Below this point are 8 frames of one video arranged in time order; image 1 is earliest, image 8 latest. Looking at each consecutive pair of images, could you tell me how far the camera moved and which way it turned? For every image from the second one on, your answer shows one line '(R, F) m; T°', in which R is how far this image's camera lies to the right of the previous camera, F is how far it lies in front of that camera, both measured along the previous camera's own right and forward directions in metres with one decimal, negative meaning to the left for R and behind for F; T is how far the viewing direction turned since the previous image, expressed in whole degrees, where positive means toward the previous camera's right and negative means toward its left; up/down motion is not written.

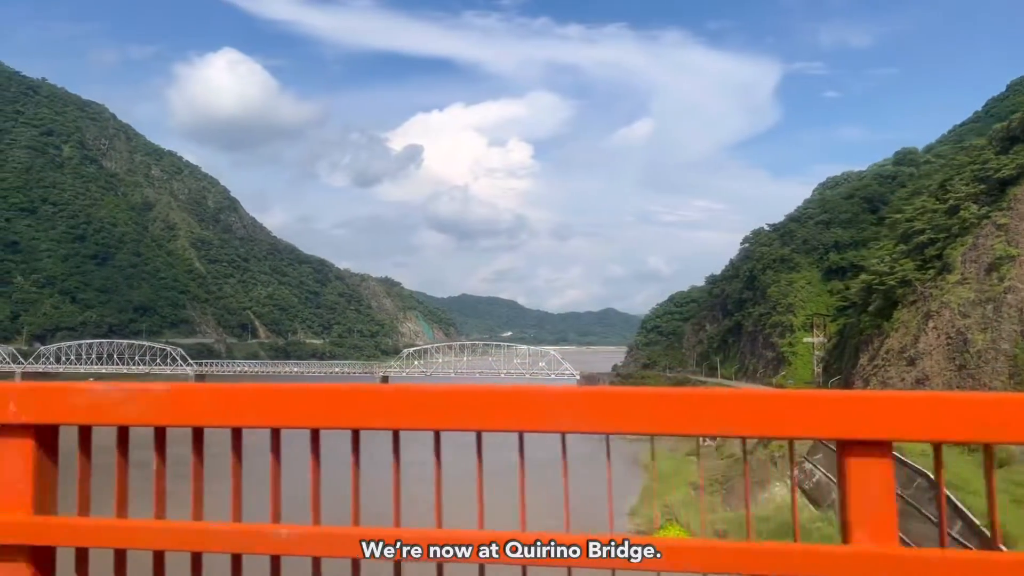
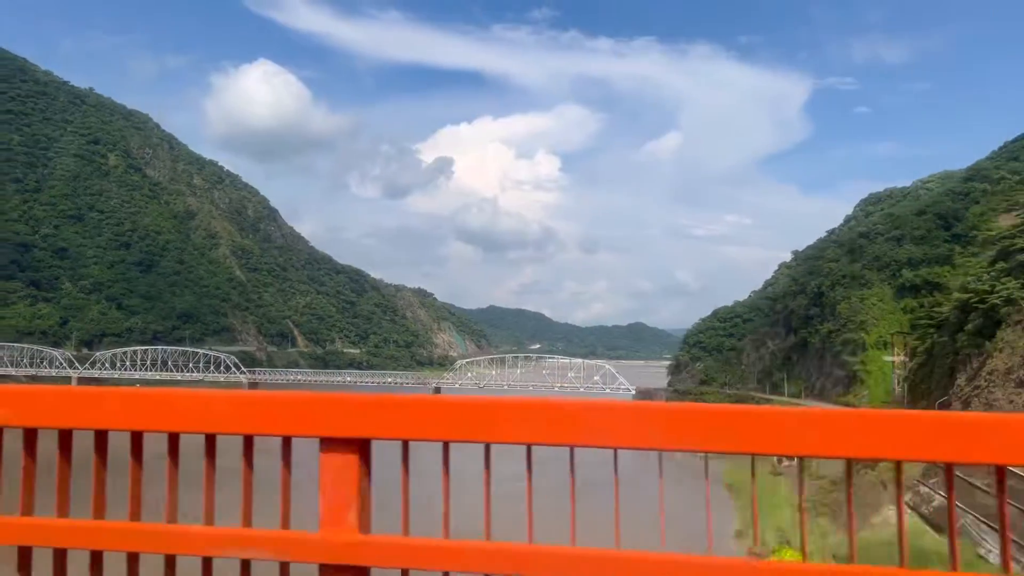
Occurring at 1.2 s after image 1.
(-0.4, +0.1) m; -2°
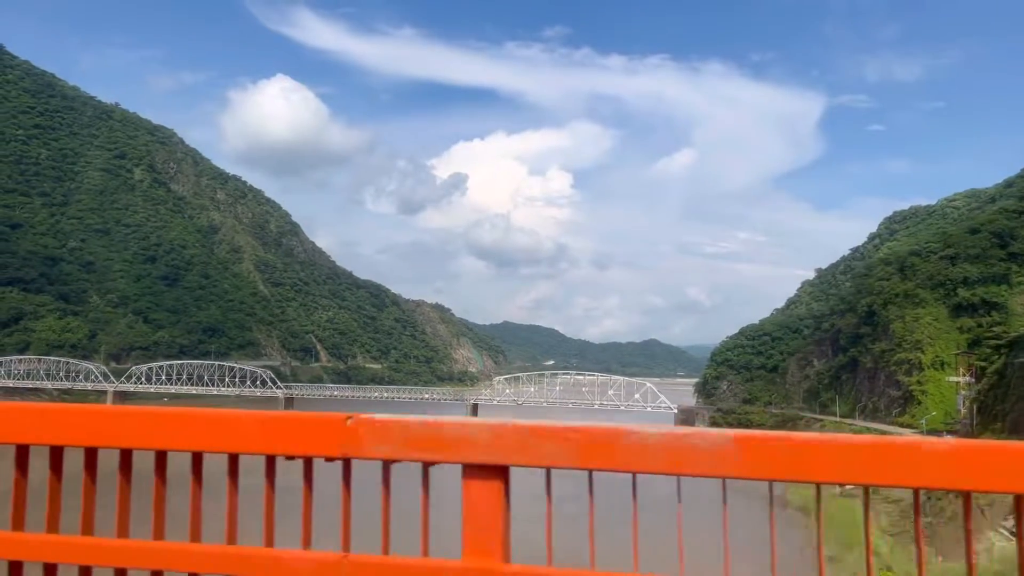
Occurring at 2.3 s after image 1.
(-0.4, 0.0) m; -1°
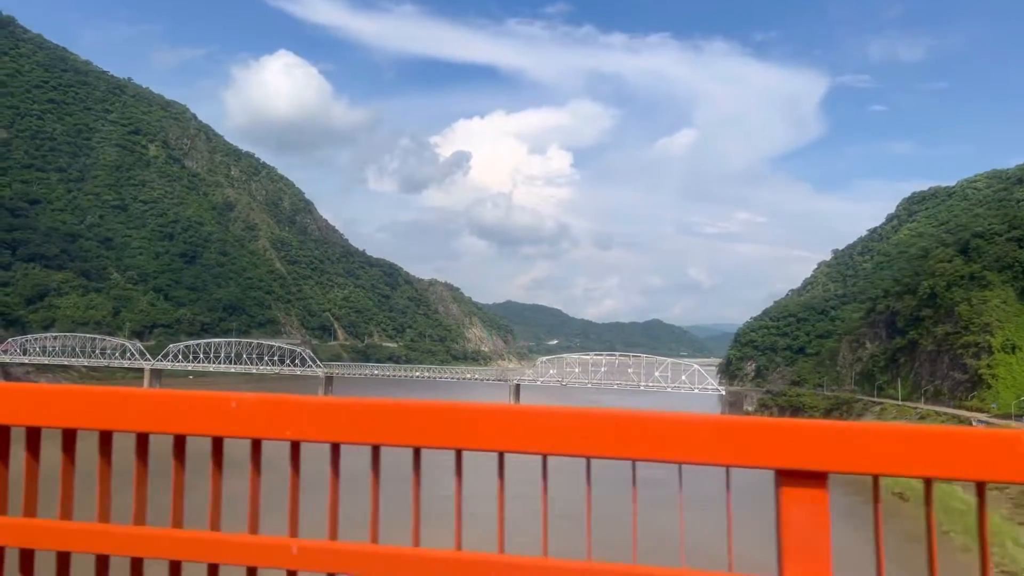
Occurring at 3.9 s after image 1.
(-0.6, +0.1) m; 0°
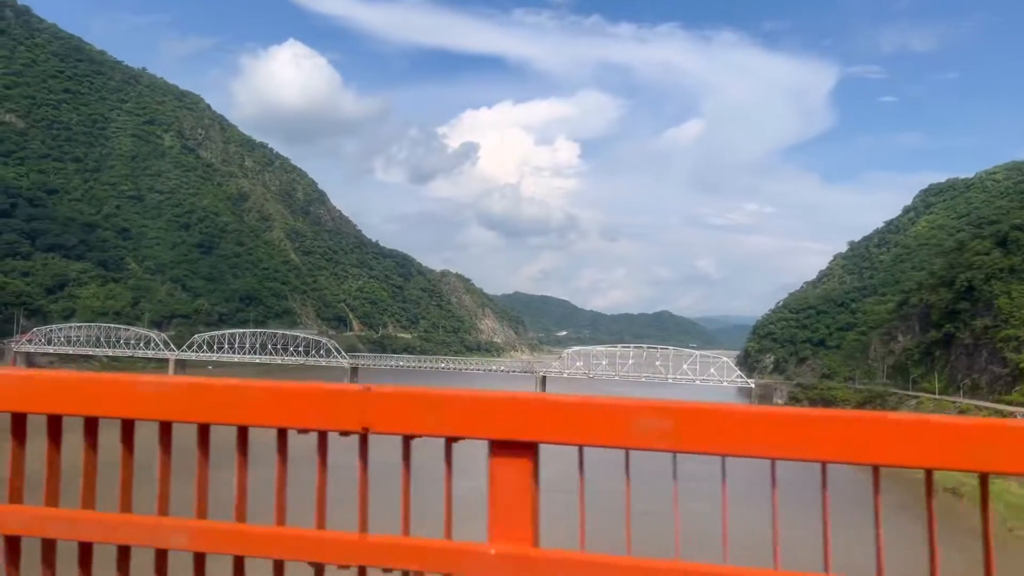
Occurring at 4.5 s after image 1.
(-0.3, 0.0) m; 0°
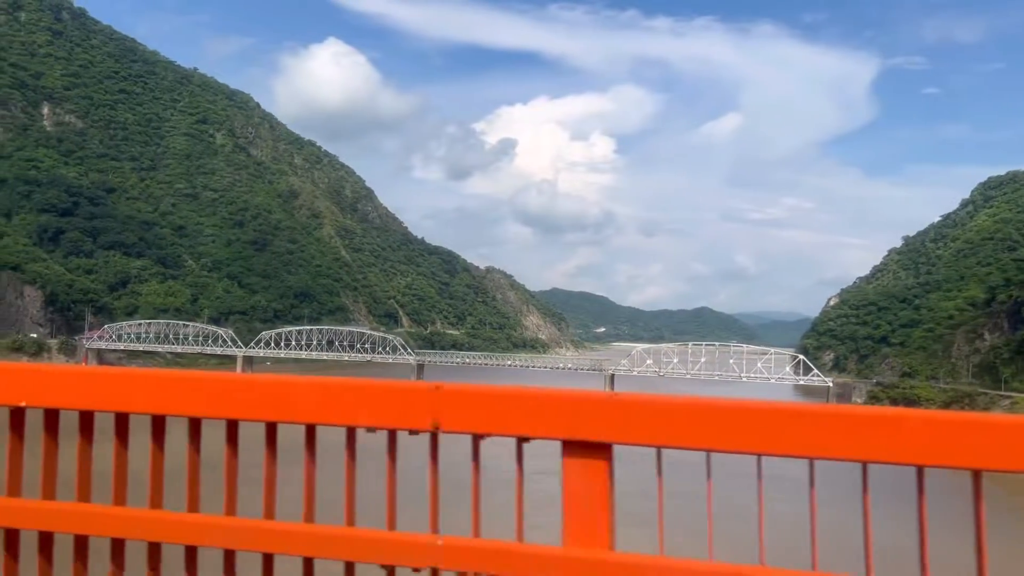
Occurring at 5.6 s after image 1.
(-0.4, +0.1) m; -3°
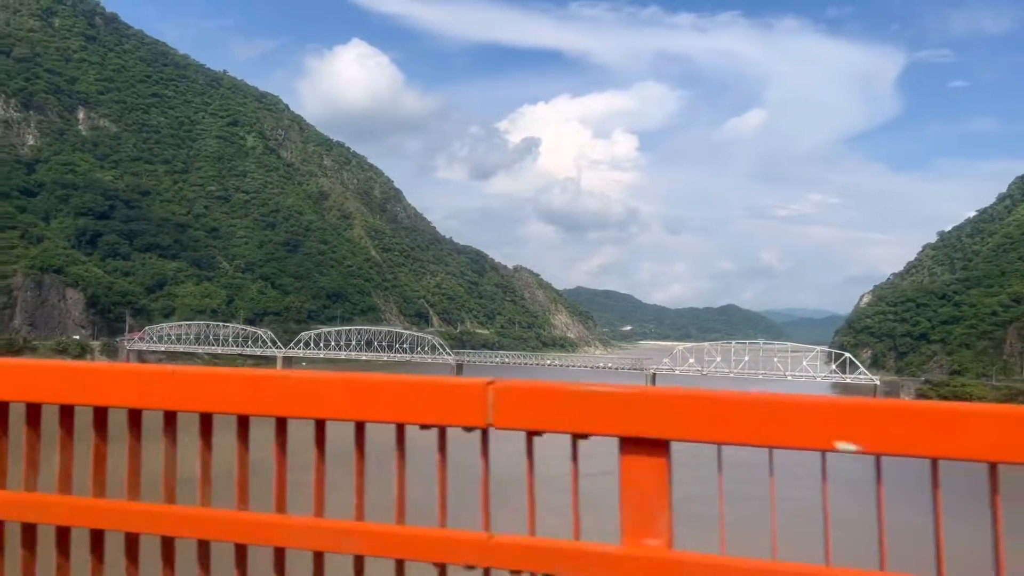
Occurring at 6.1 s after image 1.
(-0.2, +0.1) m; -2°
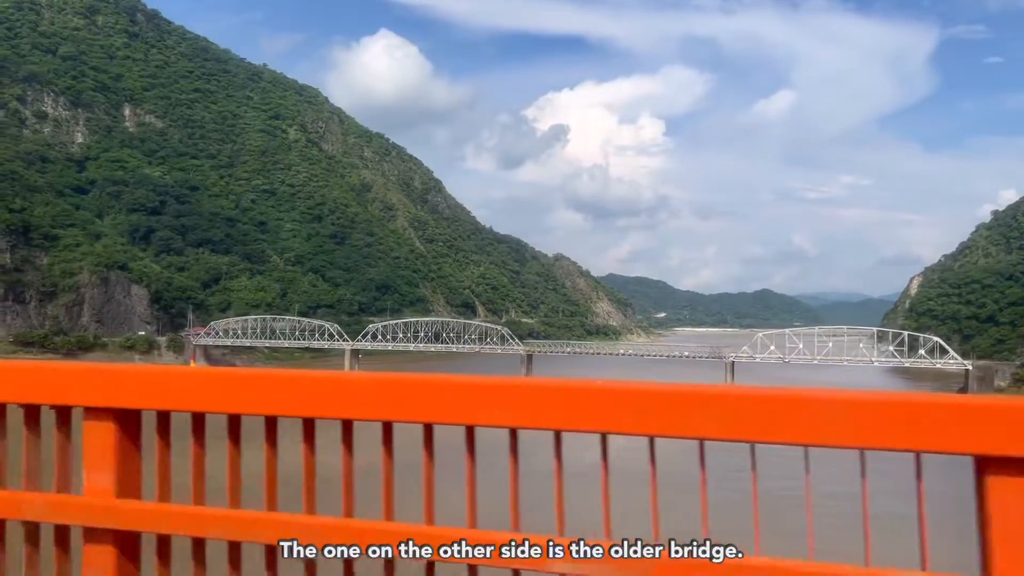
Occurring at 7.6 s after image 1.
(-0.6, +0.1) m; -2°
